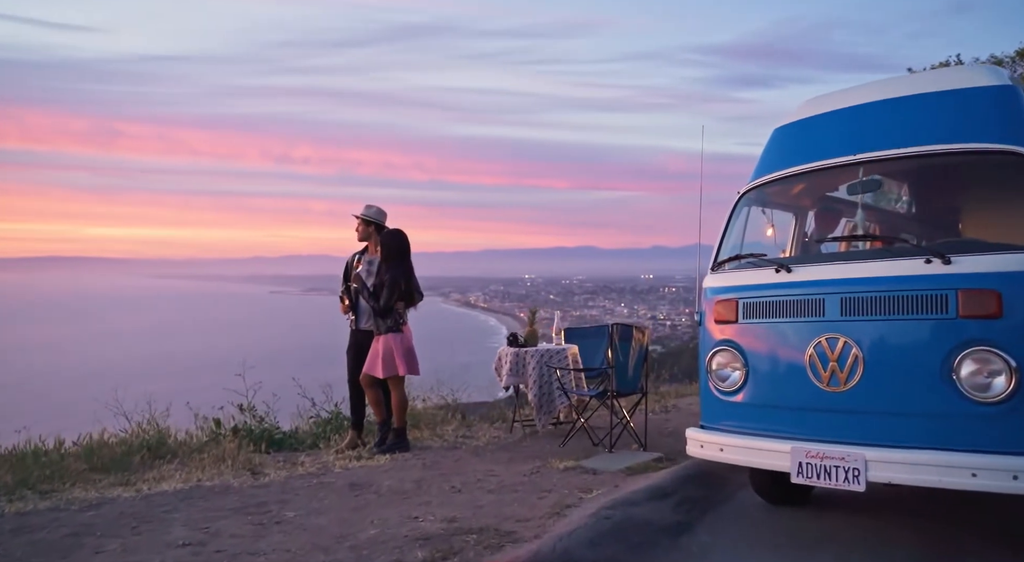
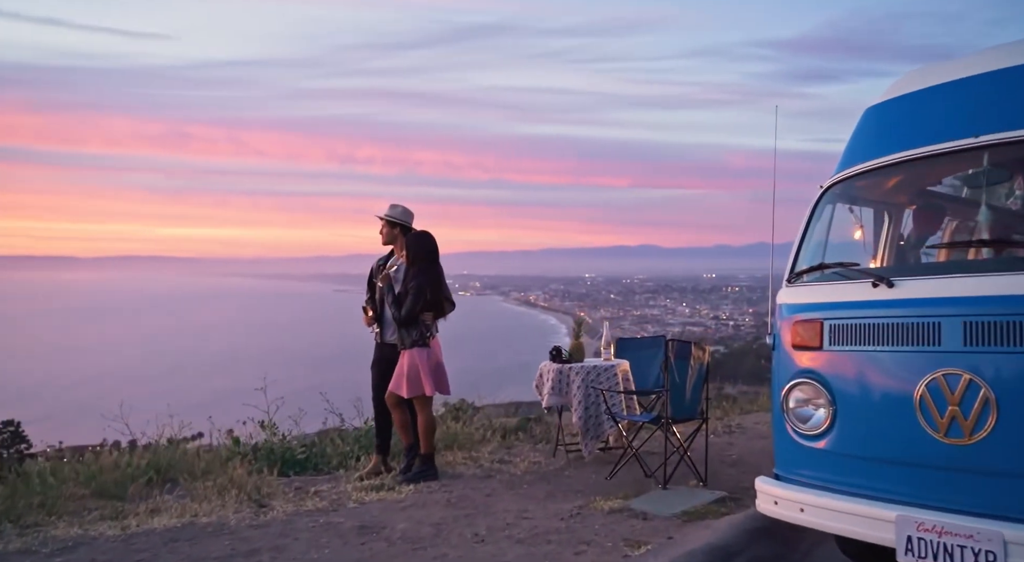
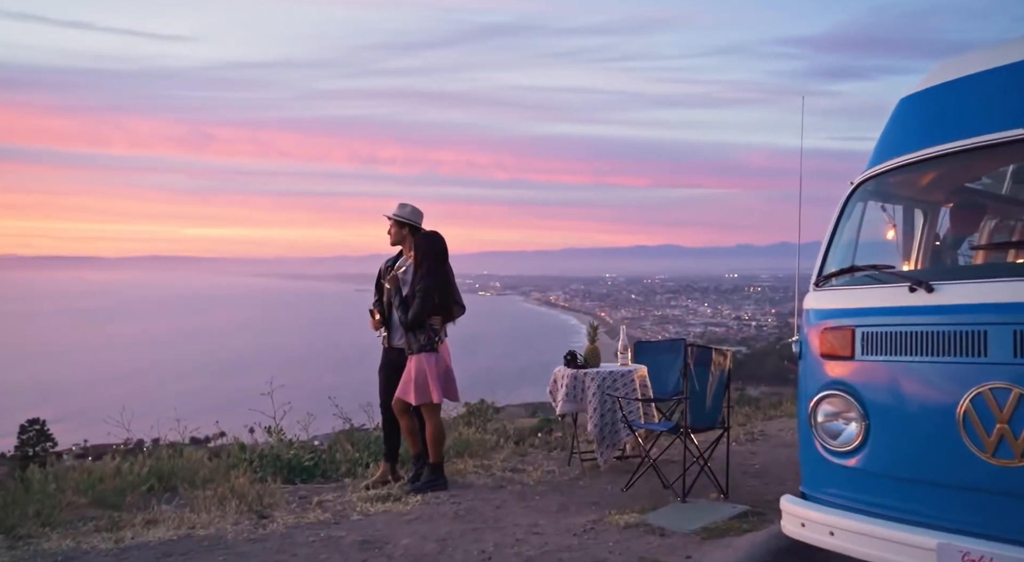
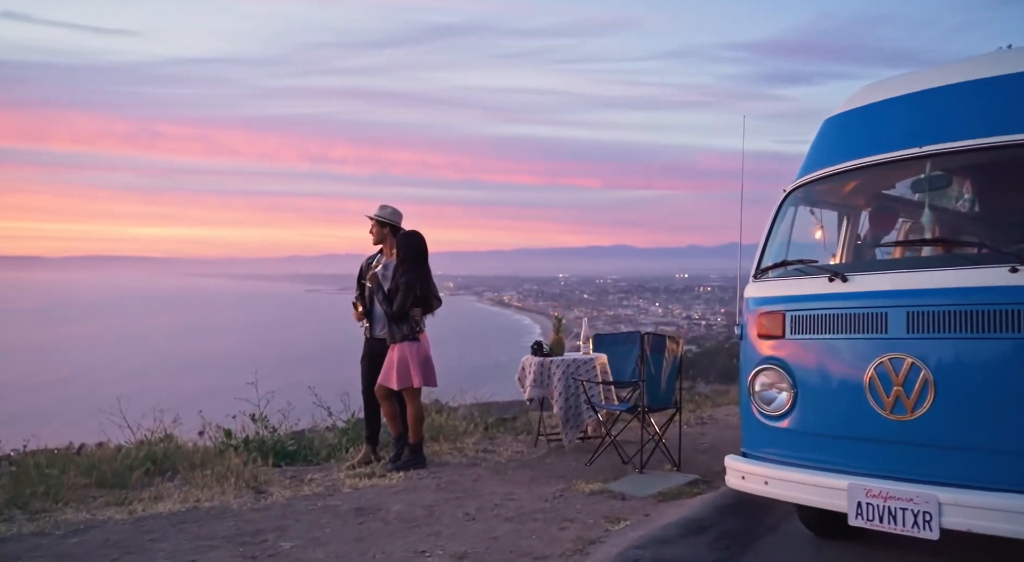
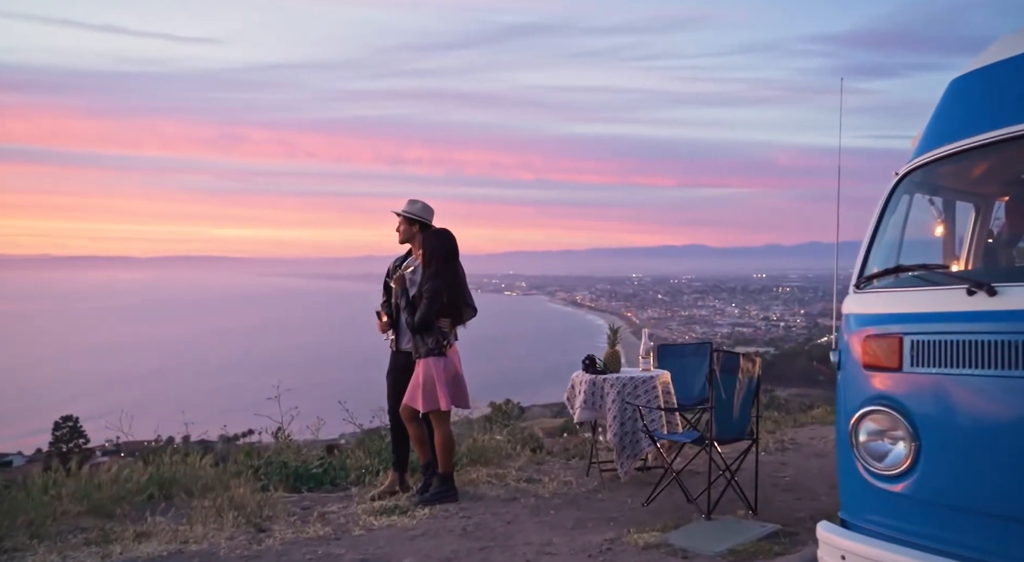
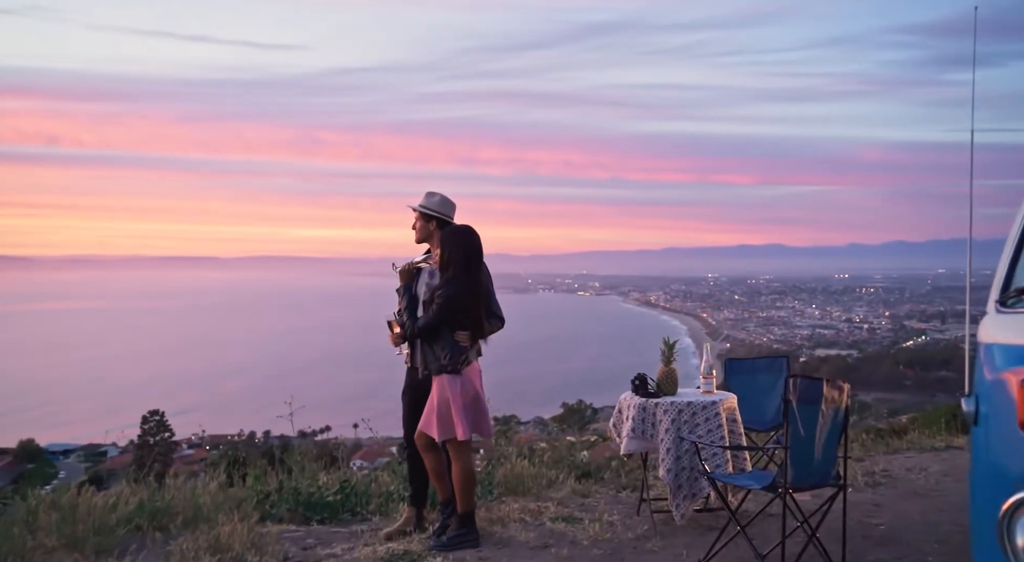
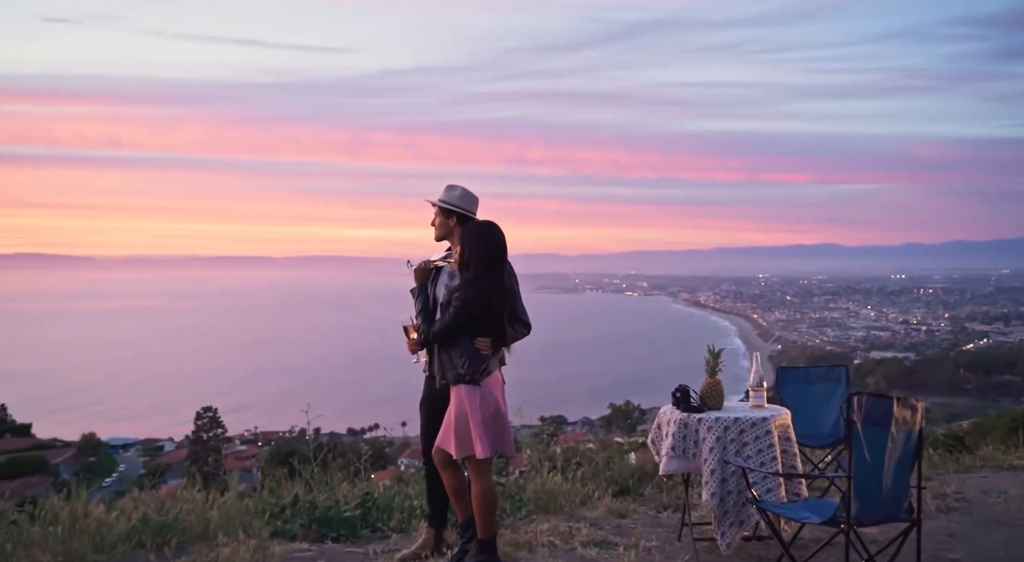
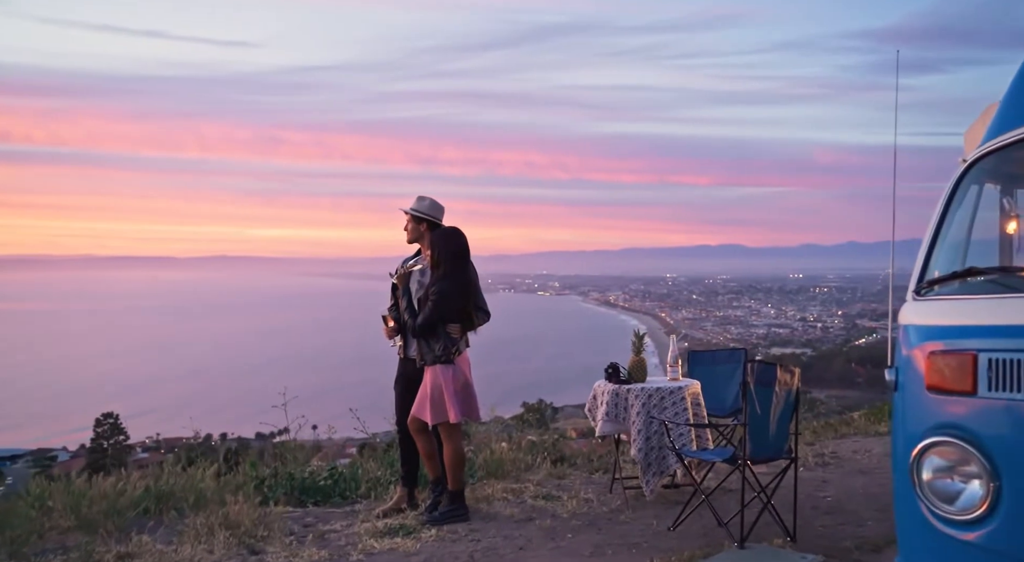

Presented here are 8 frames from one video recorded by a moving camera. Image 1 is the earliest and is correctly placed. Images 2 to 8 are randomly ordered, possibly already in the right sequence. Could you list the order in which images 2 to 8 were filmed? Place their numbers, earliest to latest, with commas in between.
4, 2, 3, 5, 8, 6, 7
